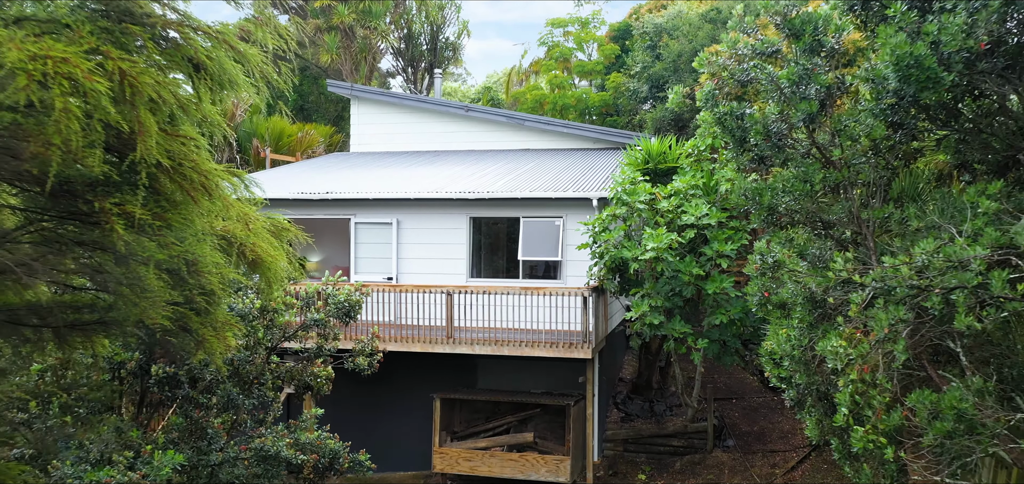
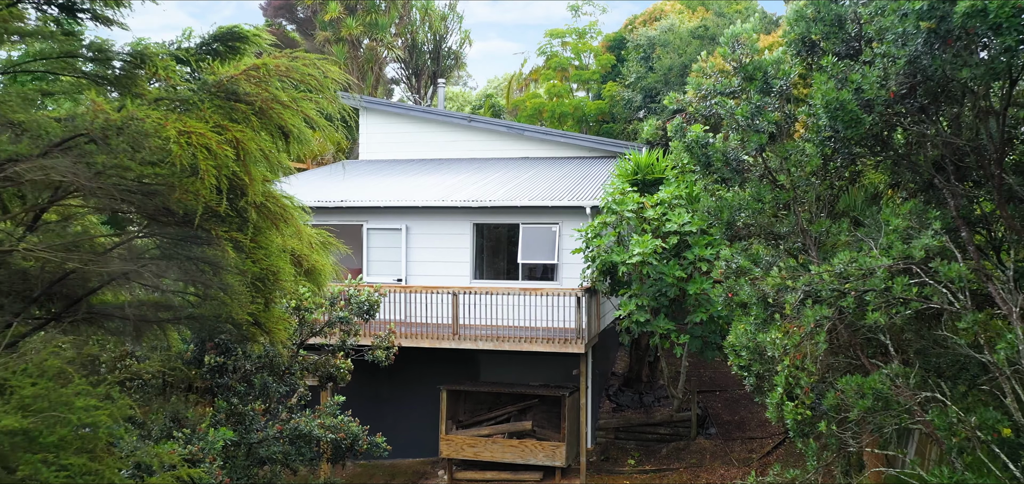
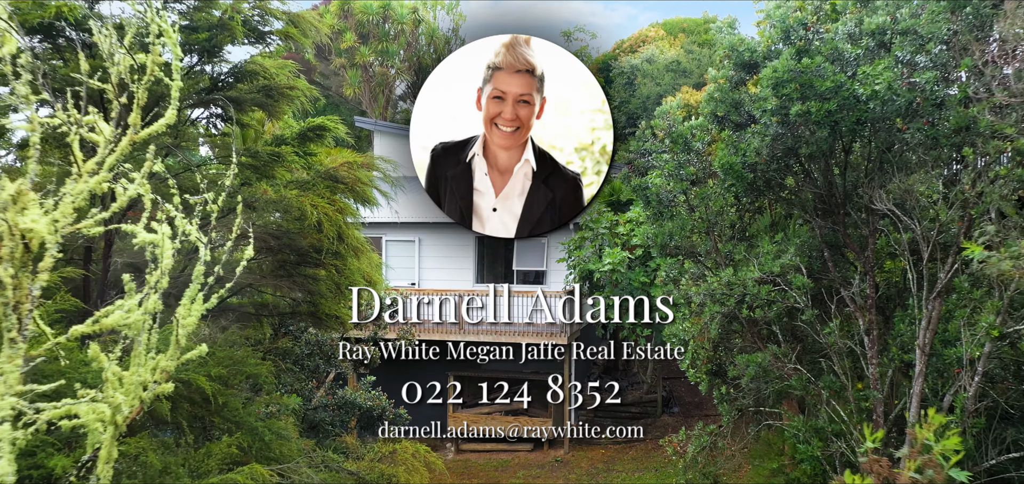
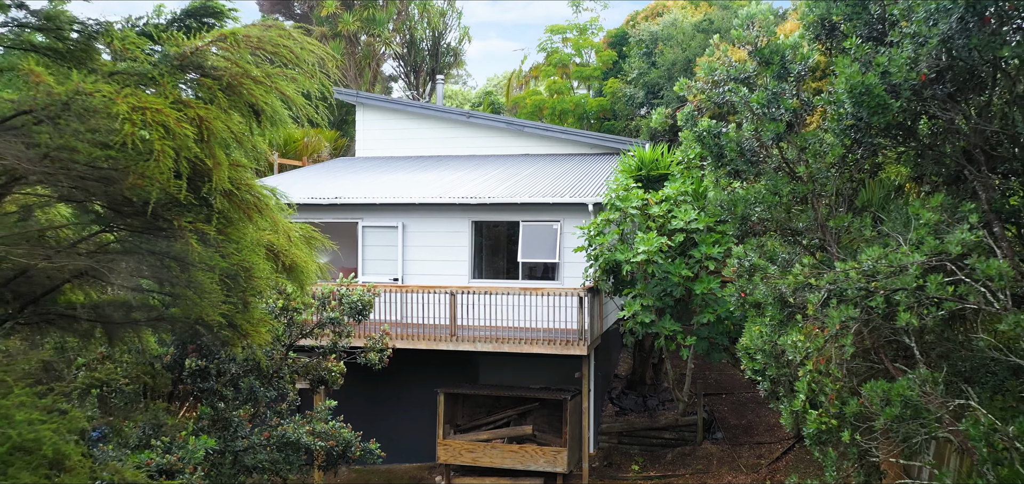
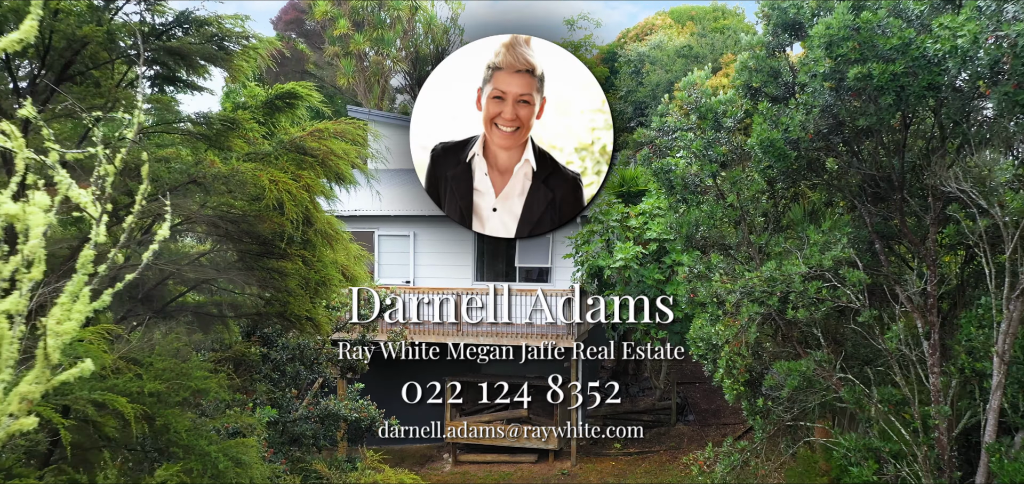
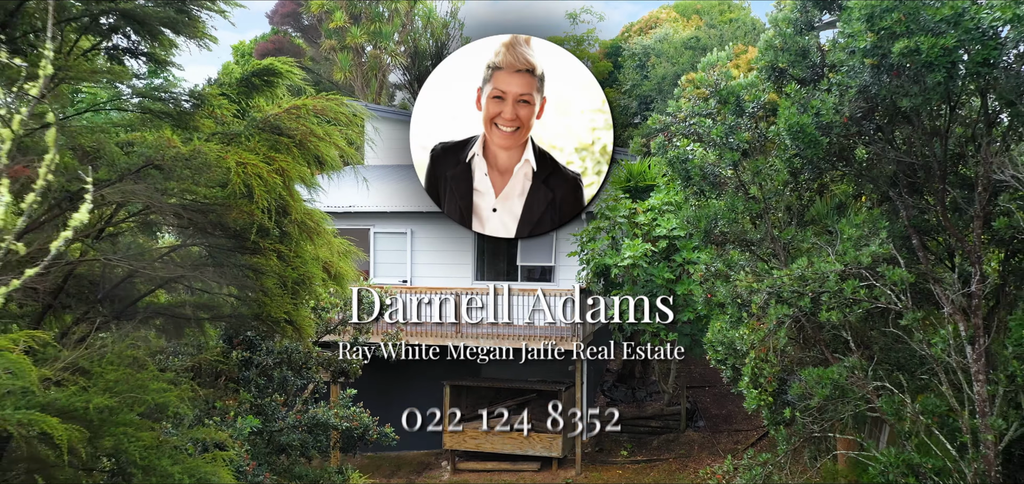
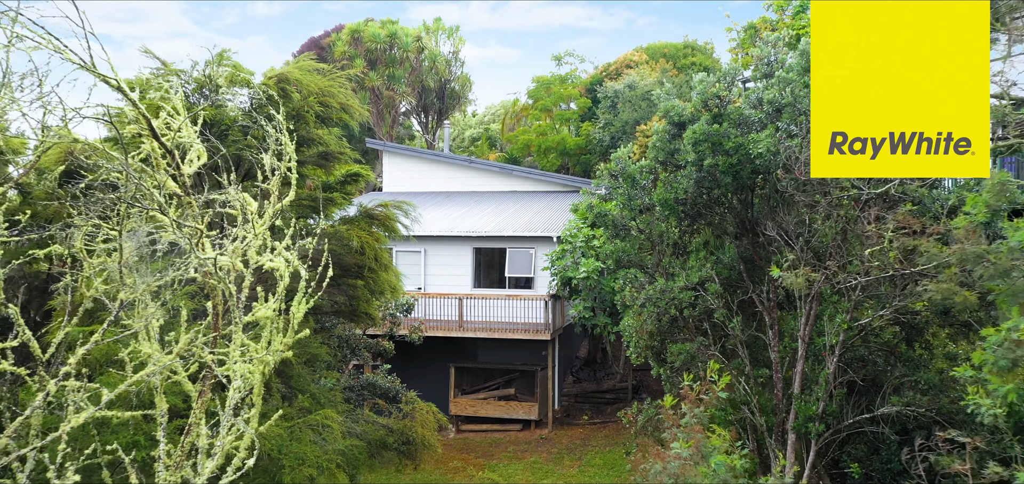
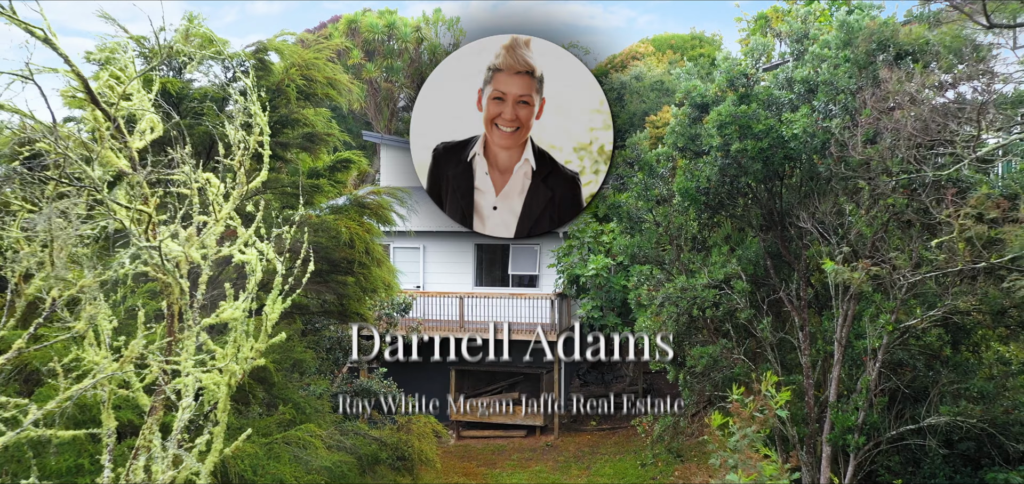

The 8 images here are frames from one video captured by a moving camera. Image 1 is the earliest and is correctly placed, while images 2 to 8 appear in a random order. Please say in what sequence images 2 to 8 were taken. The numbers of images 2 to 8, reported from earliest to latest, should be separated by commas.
4, 2, 6, 5, 3, 8, 7
